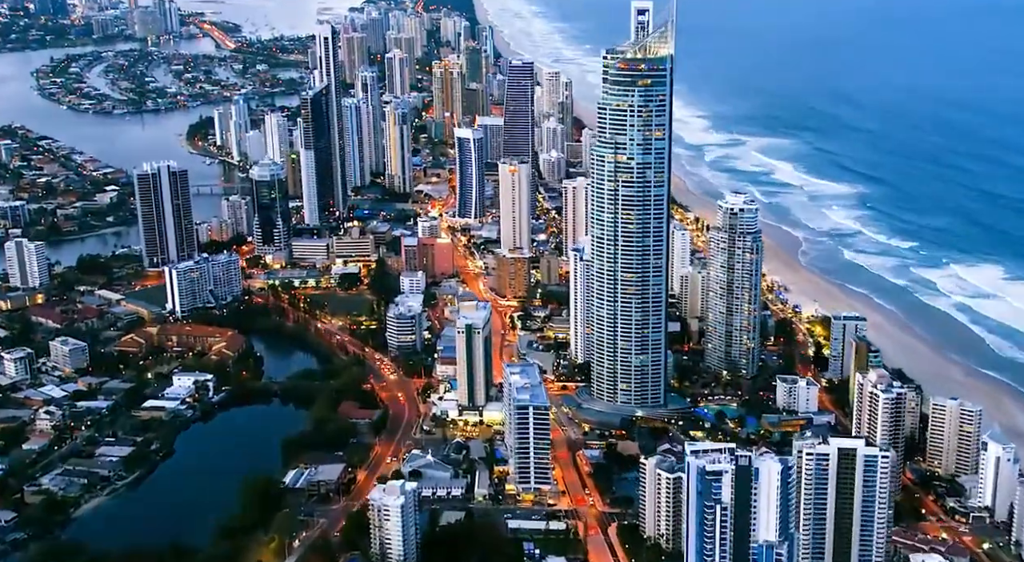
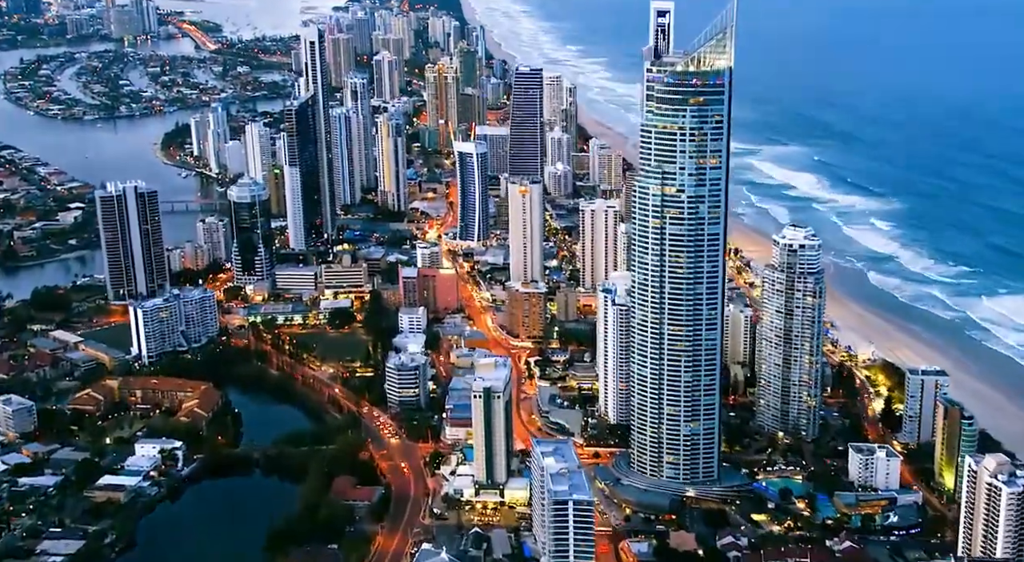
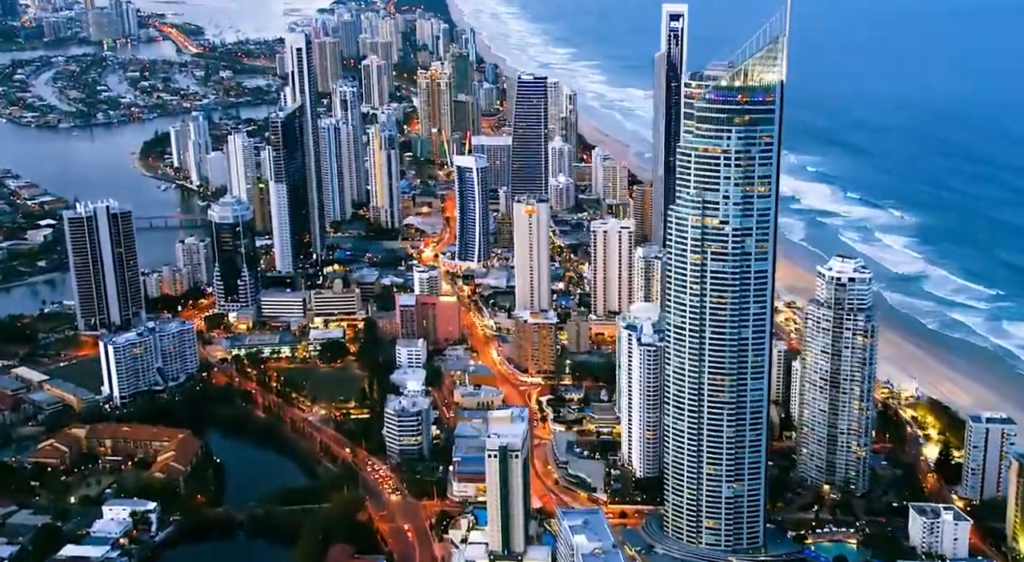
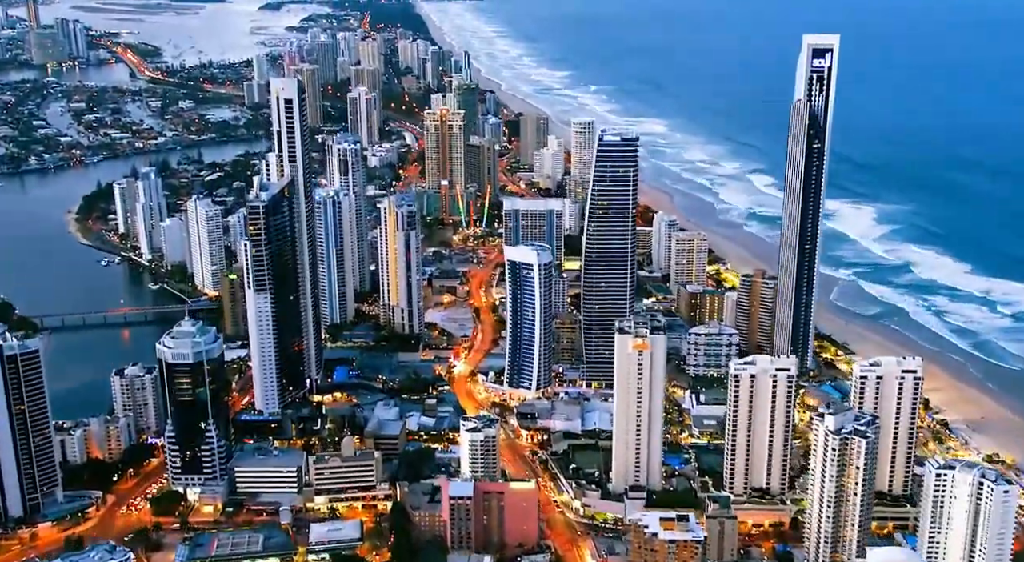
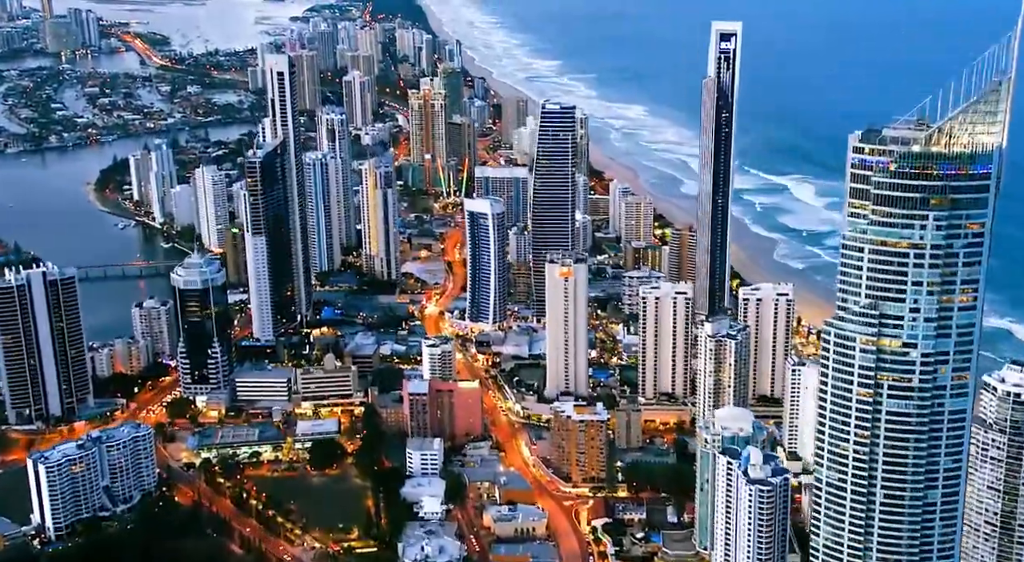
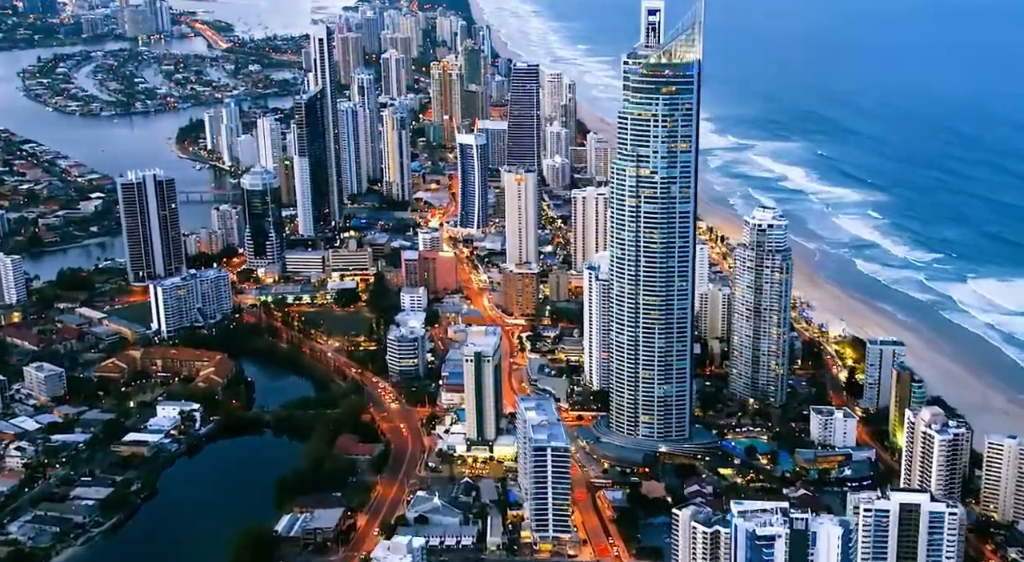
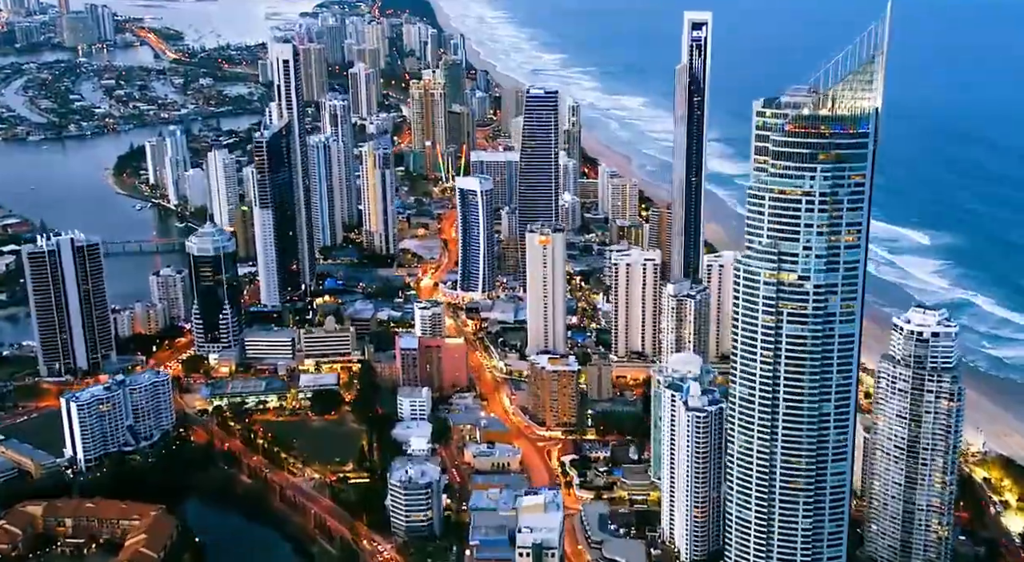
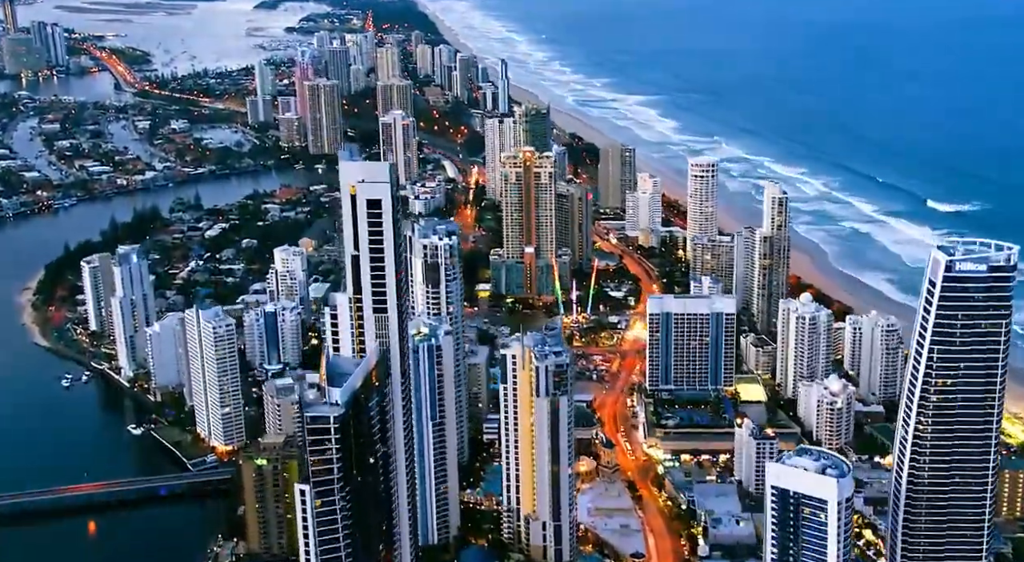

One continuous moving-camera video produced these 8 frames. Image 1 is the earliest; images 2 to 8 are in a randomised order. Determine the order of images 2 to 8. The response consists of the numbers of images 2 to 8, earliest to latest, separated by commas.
6, 2, 3, 7, 5, 4, 8
